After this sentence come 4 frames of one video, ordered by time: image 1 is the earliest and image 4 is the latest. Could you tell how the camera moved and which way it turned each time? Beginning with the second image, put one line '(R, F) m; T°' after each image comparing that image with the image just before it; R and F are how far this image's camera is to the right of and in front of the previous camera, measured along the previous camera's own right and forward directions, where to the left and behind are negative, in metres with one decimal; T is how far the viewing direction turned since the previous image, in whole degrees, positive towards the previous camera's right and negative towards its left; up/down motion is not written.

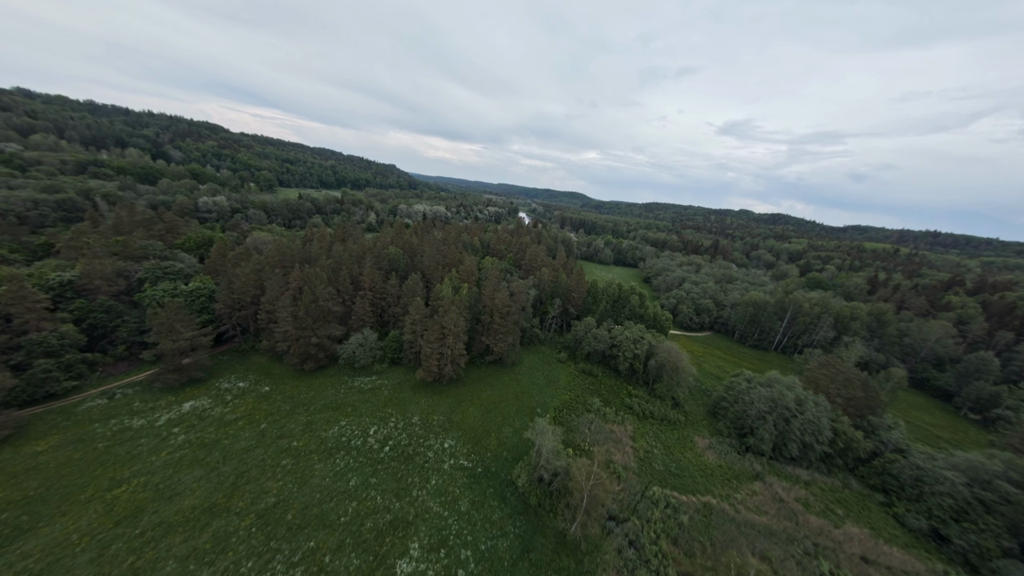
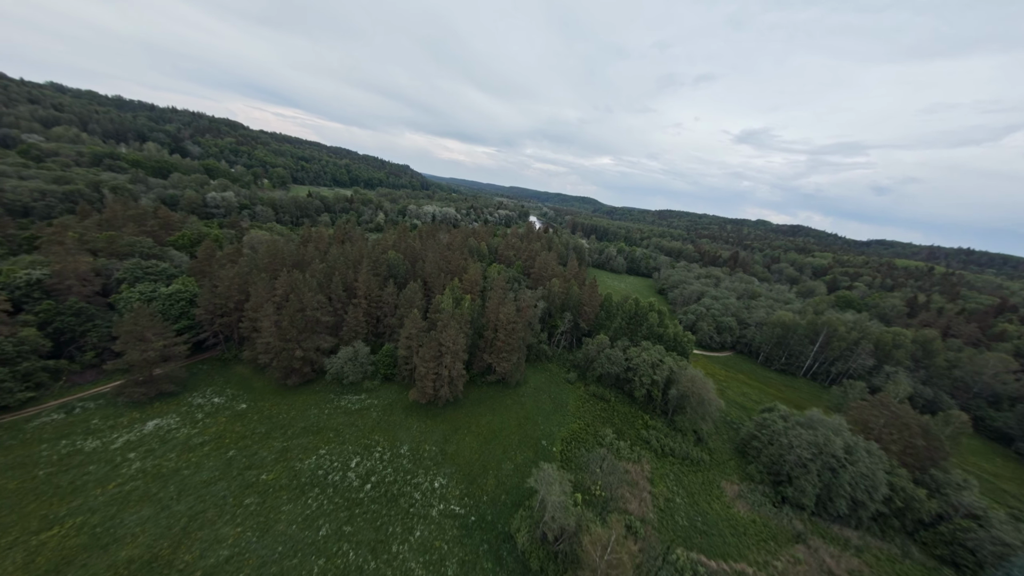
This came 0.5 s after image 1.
(+0.1, +4.5) m; -2°
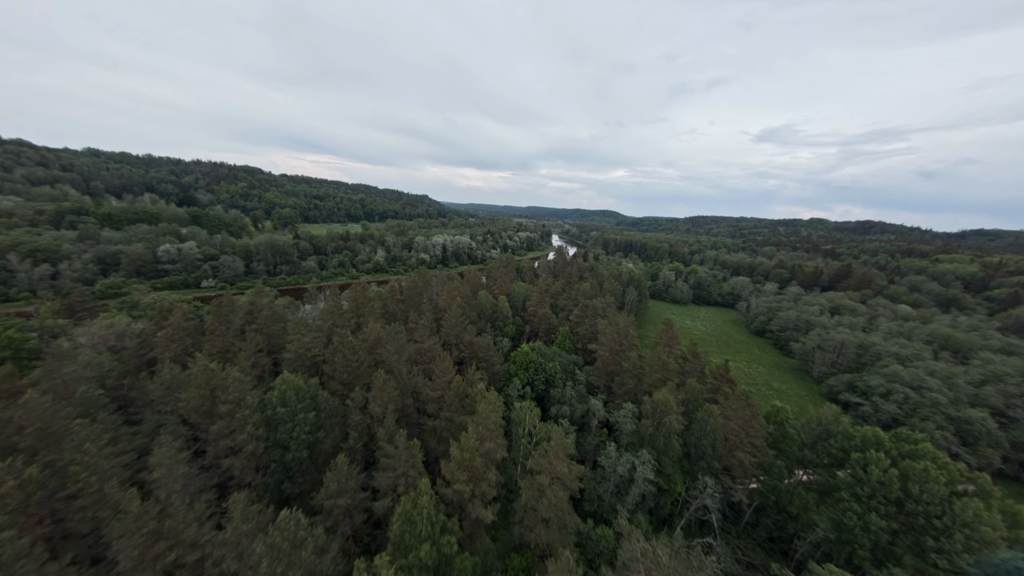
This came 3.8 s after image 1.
(-2.5, +31.6) m; -5°
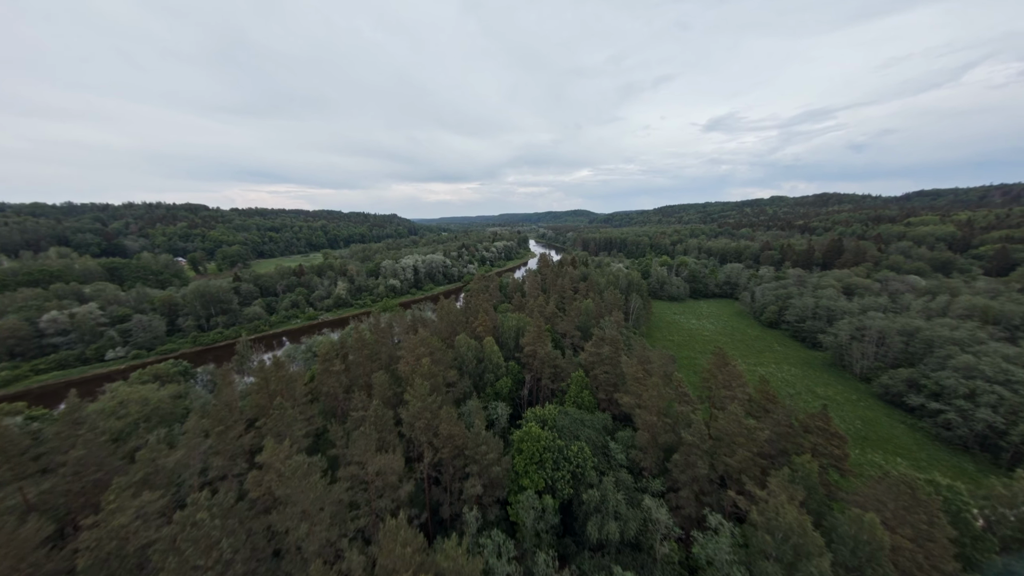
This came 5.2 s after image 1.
(-0.3, +12.2) m; +4°
